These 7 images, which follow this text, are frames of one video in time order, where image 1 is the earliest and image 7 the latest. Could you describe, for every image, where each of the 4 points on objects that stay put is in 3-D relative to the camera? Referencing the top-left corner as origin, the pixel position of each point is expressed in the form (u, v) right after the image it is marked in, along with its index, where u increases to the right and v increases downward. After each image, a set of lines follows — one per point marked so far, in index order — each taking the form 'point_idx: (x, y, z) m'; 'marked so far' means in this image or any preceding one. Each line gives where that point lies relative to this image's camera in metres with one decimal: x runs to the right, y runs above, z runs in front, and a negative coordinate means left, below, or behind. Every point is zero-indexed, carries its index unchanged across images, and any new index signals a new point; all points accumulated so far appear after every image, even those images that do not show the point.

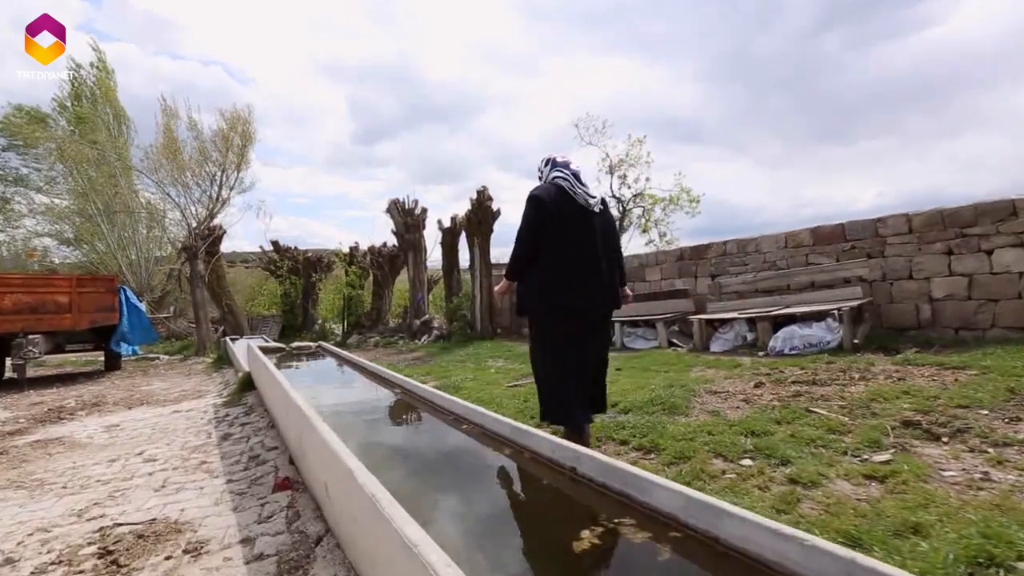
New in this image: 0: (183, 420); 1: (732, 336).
0: (-3.6, -1.5, +5.4) m
1: (+3.9, -0.8, +8.6) m
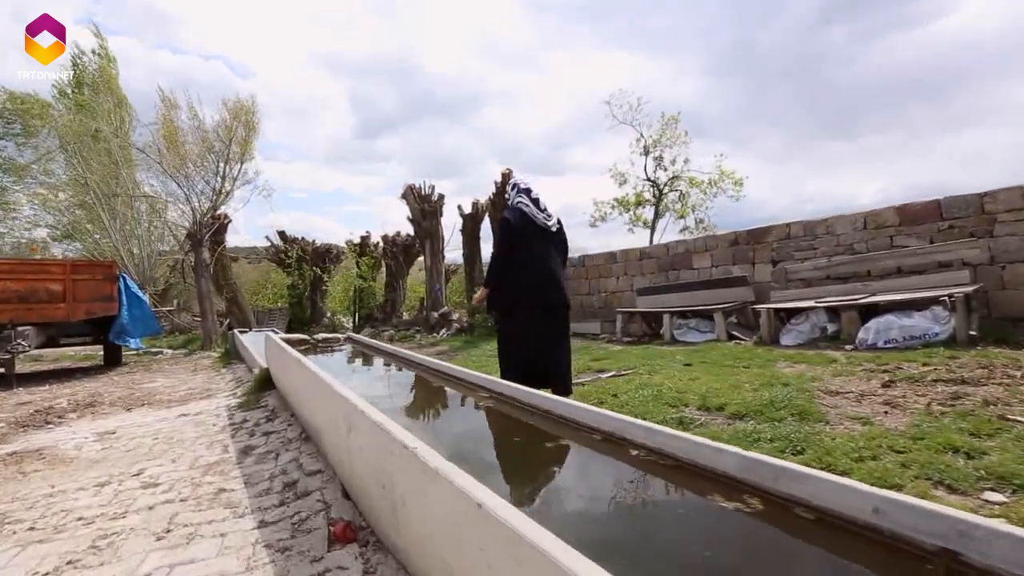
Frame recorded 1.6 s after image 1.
0: (-2.9, -1.3, +4.4) m
1: (+4.6, -0.6, +7.6) m
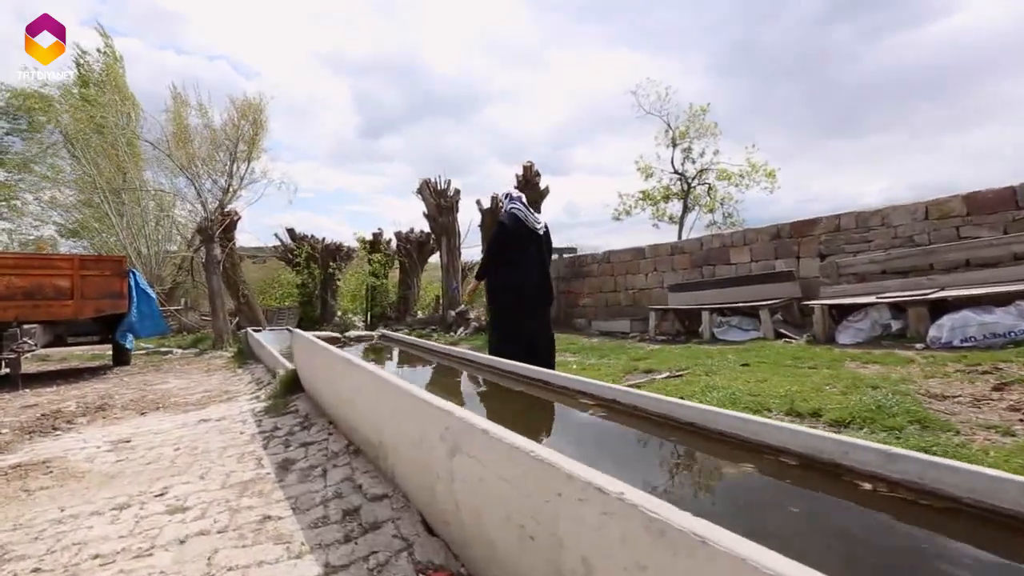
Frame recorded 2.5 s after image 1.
0: (-2.4, -1.2, +3.9) m
1: (+5.1, -0.5, +7.0) m
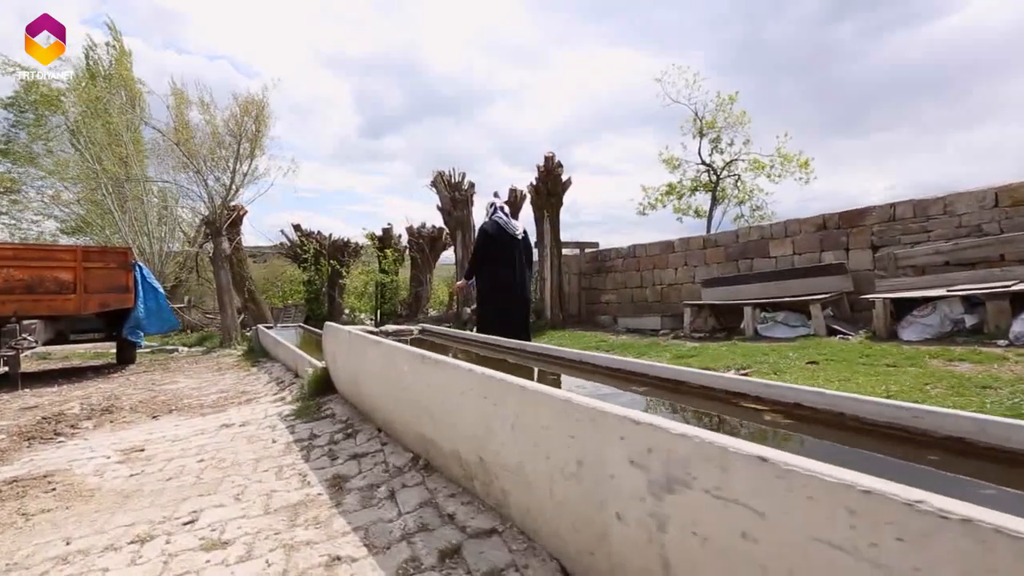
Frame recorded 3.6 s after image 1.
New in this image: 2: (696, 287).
0: (-1.9, -1.1, +3.4) m
1: (+5.7, -0.4, +6.5) m
2: (+4.0, 0.0, +10.6) m
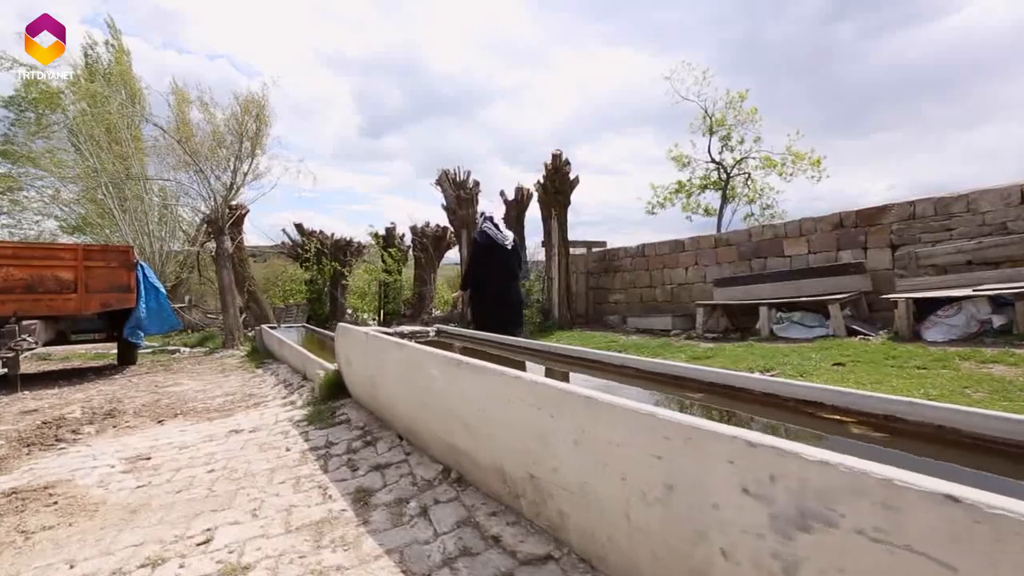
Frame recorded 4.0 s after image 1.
0: (-1.7, -1.1, +3.2) m
1: (+5.8, -0.4, +6.3) m
2: (+4.2, 0.0, +10.4) m
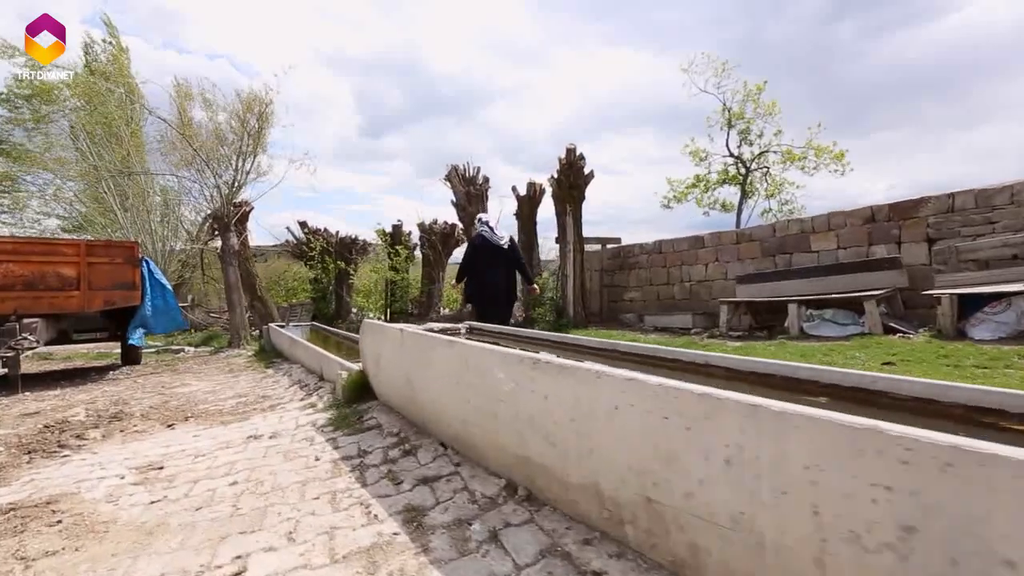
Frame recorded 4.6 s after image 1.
0: (-1.4, -1.0, +2.9) m
1: (+6.2, -0.4, +6.0) m
2: (+4.5, +0.1, +10.1) m
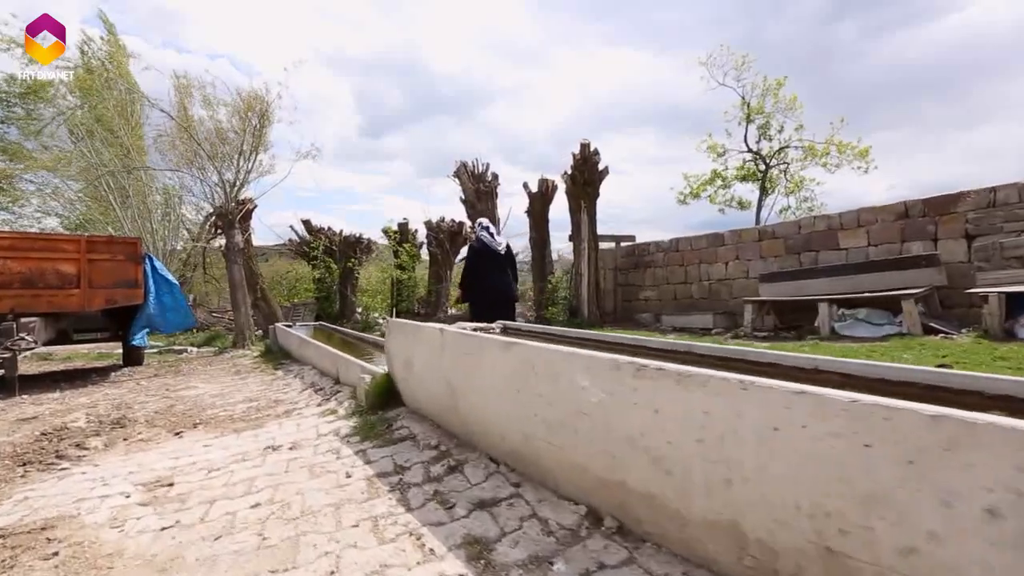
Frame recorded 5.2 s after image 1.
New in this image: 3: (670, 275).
0: (-1.1, -1.0, +2.6) m
1: (+6.4, -0.3, +5.7) m
2: (+4.8, +0.1, +9.7) m
3: (+3.7, +0.3, +11.3) m
